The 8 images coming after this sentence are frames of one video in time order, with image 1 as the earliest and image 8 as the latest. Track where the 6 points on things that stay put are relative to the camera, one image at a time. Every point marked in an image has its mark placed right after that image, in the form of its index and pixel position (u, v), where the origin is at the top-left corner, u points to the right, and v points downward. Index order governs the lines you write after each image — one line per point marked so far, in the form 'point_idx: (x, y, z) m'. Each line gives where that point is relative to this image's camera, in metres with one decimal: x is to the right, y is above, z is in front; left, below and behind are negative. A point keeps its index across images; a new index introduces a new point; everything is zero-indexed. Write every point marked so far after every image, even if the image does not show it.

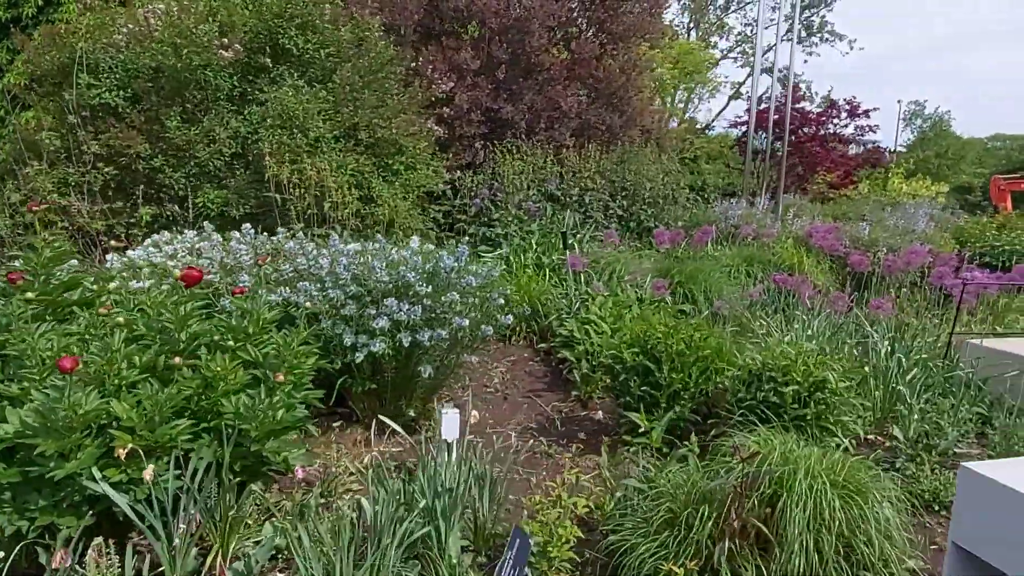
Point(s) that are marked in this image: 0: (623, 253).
0: (+0.9, +0.3, +5.6) m
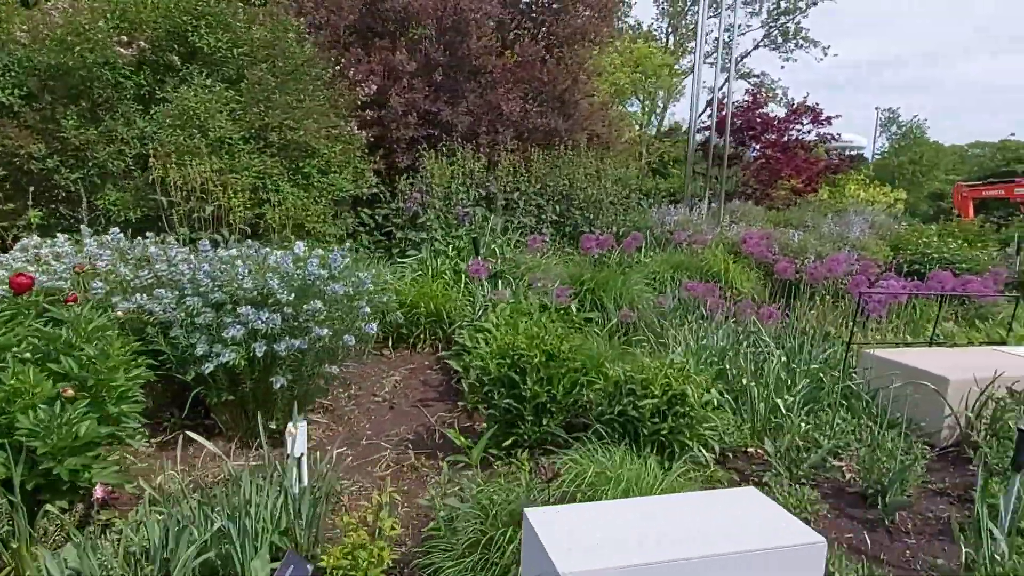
0: (+0.3, +0.3, +5.5) m
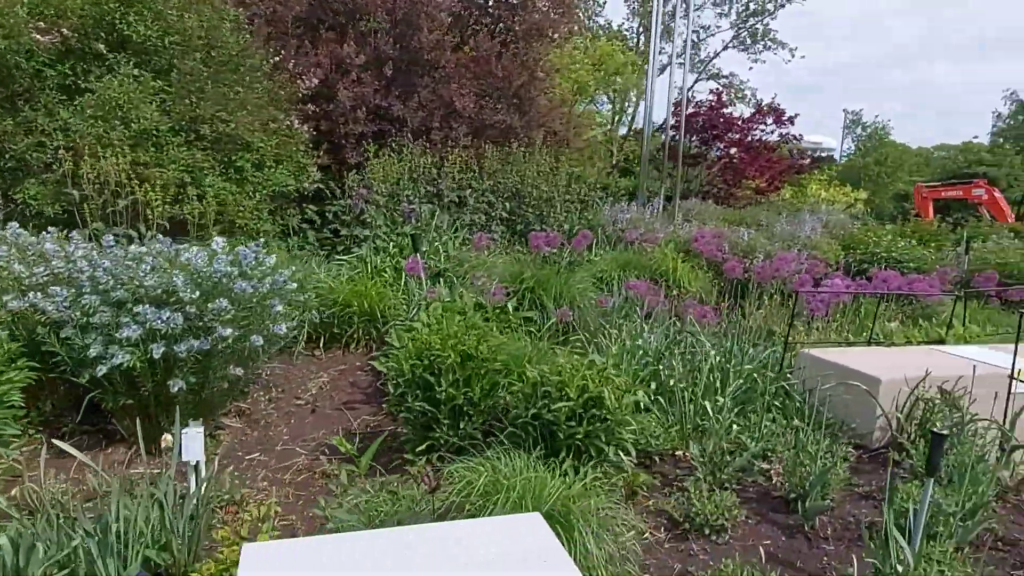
0: (-0.1, +0.3, +5.4) m
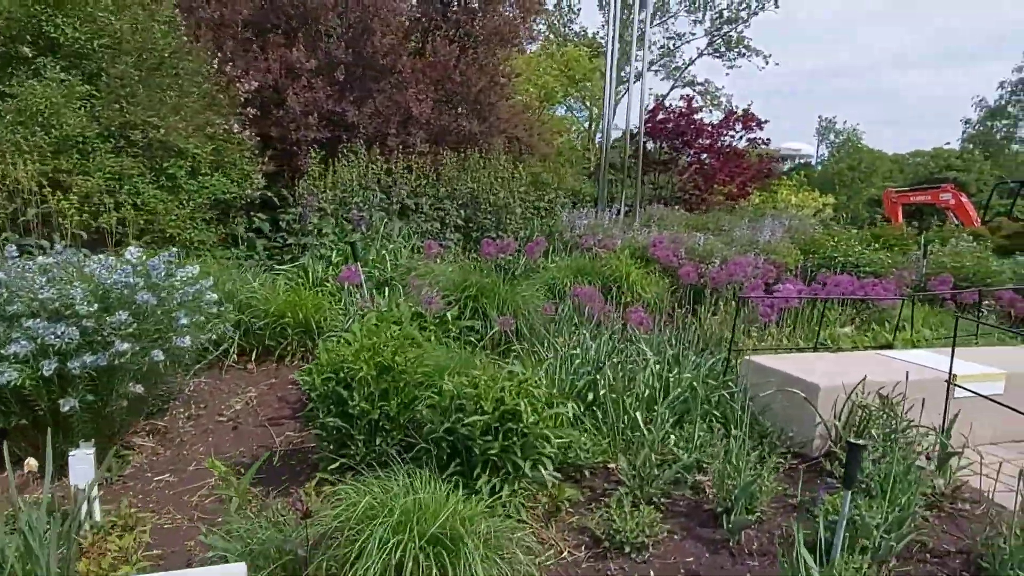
0: (-0.5, +0.2, +5.3) m
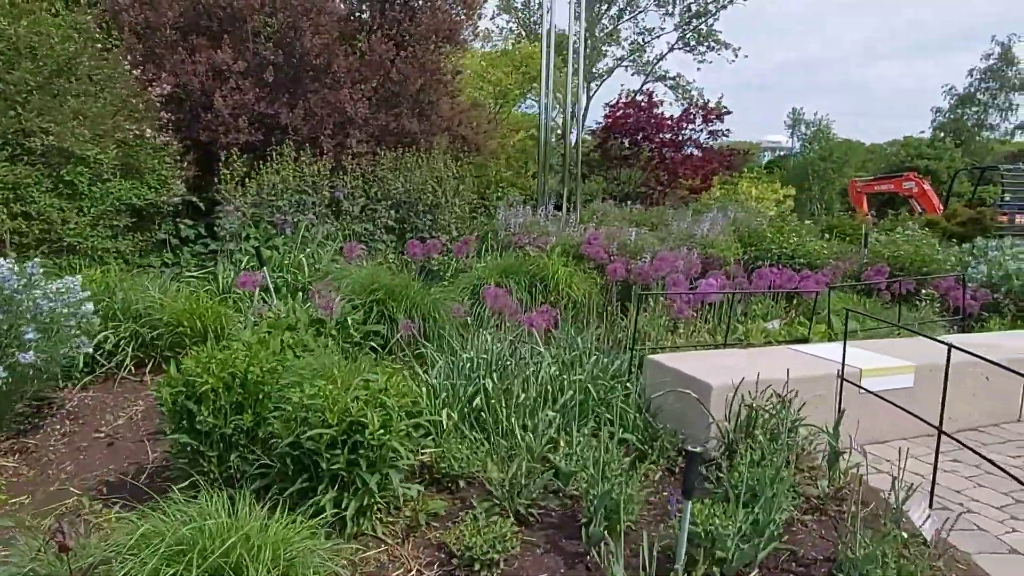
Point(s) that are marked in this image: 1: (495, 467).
0: (-1.1, +0.2, +5.1) m
1: (-0.1, -0.7, +2.7) m
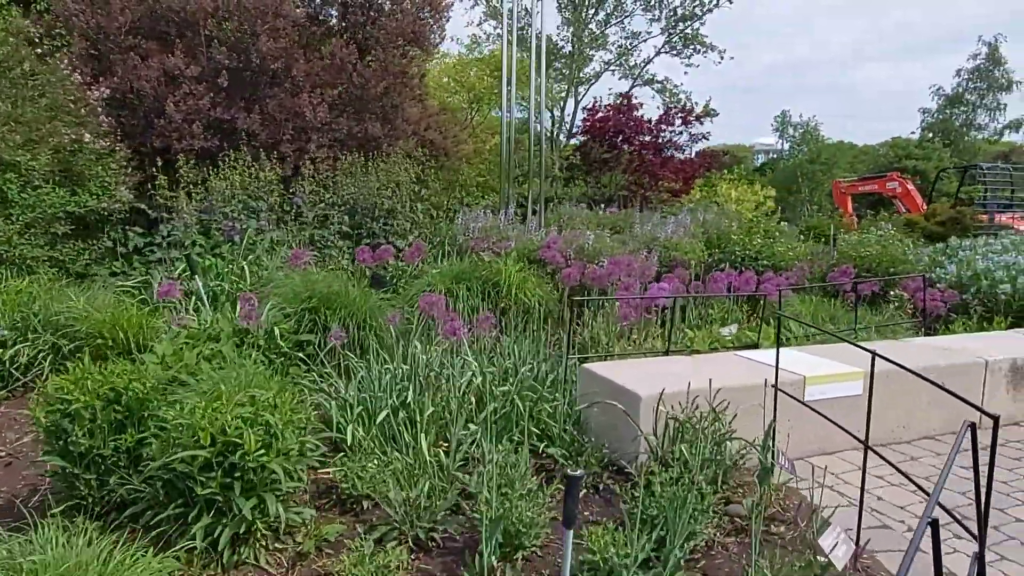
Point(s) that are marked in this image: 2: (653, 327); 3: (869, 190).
0: (-1.5, +0.1, +5.0) m
1: (-0.4, -0.7, +2.5) m
2: (+0.9, -0.3, +4.5) m
3: (+7.8, +2.1, +14.6) m
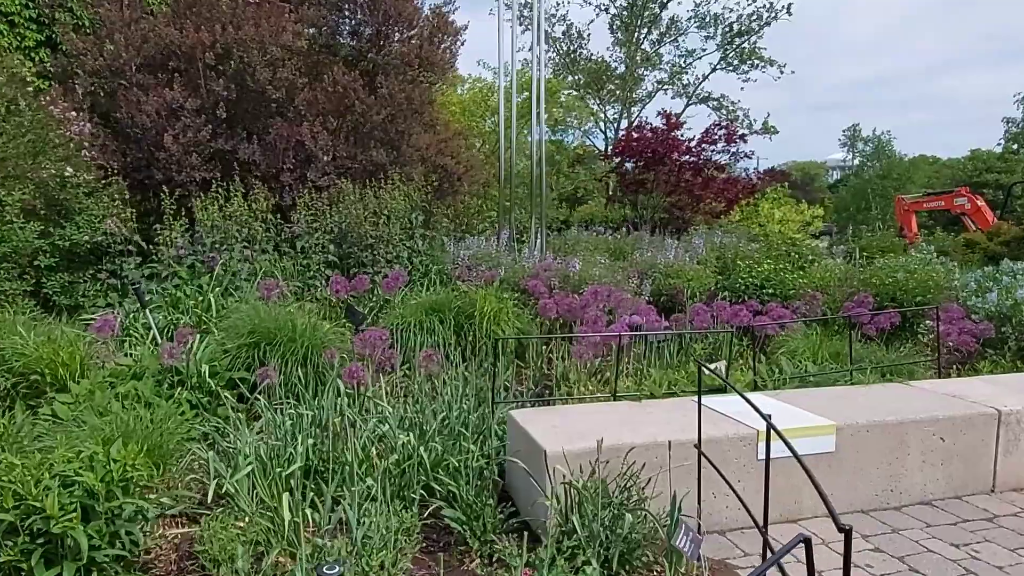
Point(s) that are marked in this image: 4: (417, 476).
0: (-1.7, -0.1, +4.8) m
1: (-0.9, -0.9, +2.3) m
2: (+0.7, -0.5, +4.1) m
3: (+8.5, +1.6, +13.6) m
4: (-0.4, -0.7, +2.7) m
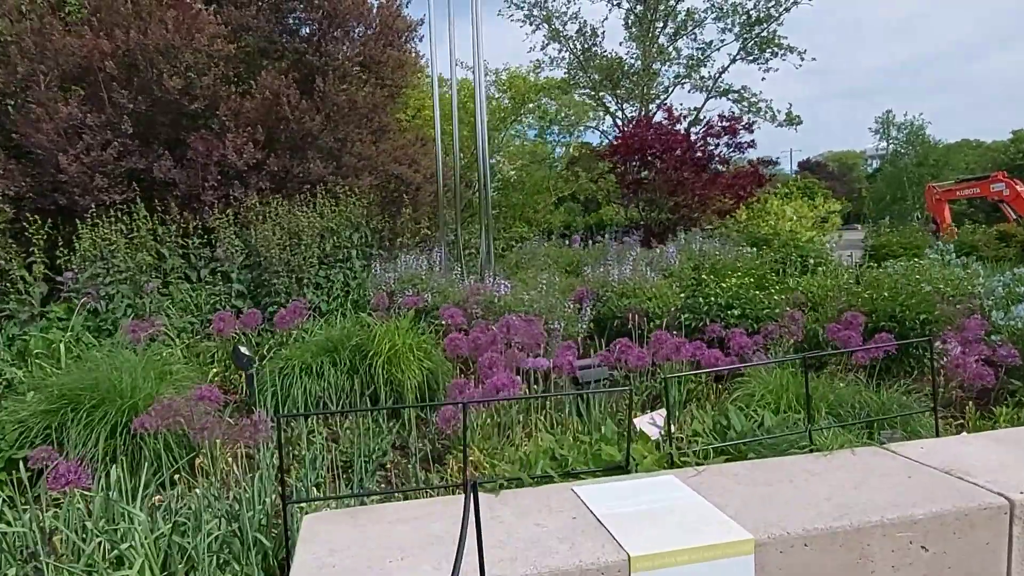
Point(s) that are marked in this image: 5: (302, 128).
0: (-2.2, -0.4, +4.1) m
1: (-1.5, -1.1, +1.5) m
2: (+0.1, -0.6, +3.2) m
3: (+8.3, +1.7, +12.3) m
4: (-1.0, -0.9, +1.9) m
5: (-2.1, +1.6, +6.7) m
